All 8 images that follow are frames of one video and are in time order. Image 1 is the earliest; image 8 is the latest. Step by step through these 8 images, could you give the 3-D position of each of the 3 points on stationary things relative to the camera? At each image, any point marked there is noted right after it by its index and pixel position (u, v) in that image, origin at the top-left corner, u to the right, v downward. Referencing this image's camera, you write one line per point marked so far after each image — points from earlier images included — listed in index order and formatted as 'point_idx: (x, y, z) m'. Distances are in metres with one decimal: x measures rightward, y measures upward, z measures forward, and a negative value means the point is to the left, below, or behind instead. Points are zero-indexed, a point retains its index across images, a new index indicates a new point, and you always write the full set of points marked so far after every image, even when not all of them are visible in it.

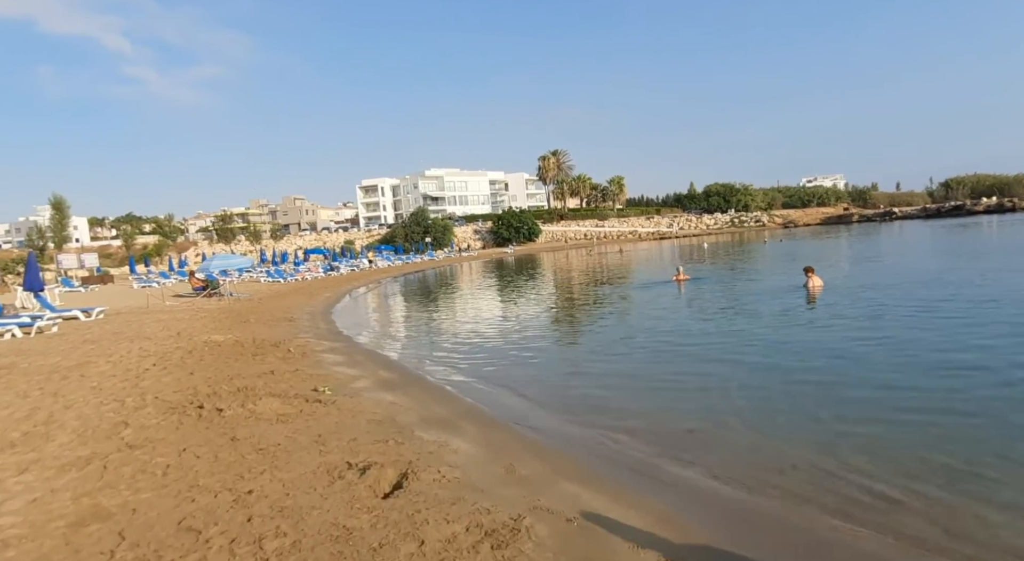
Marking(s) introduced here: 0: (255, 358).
0: (-6.1, -1.9, +14.4) m
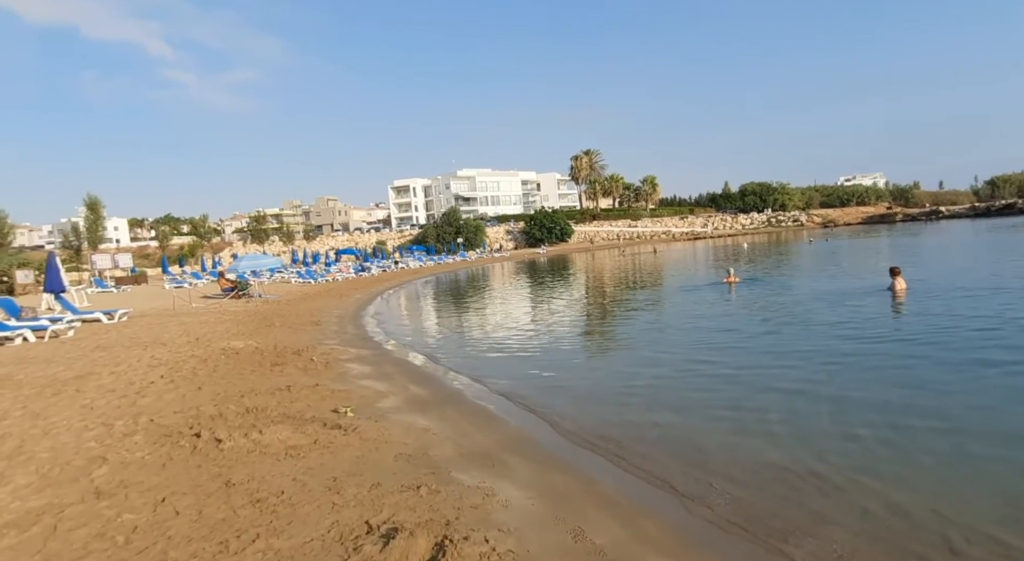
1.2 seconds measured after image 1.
0: (-5.2, -1.9, +13.1) m
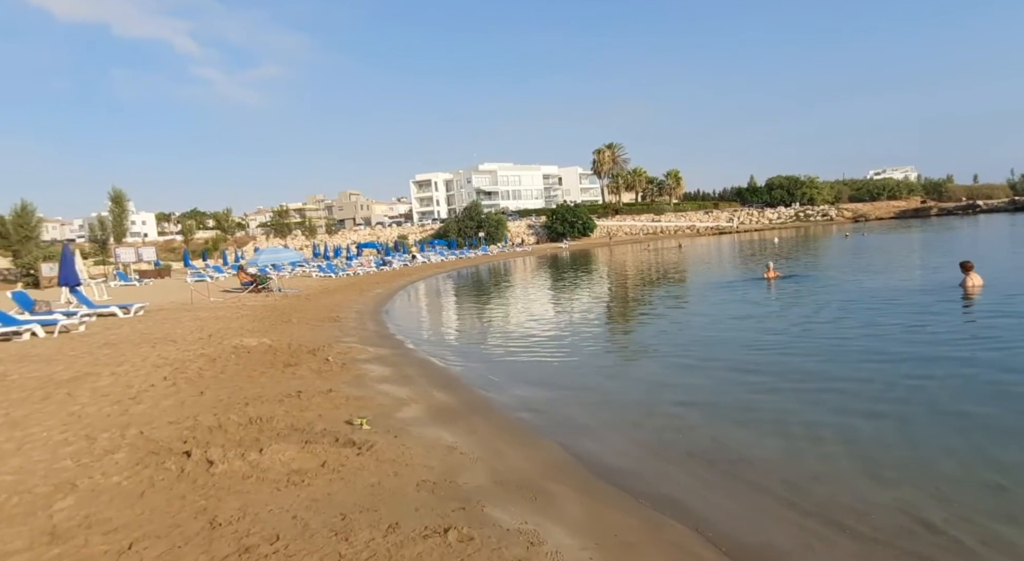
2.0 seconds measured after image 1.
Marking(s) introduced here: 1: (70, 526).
0: (-4.5, -1.8, +12.0) m
1: (-3.5, -1.9, +4.8) m
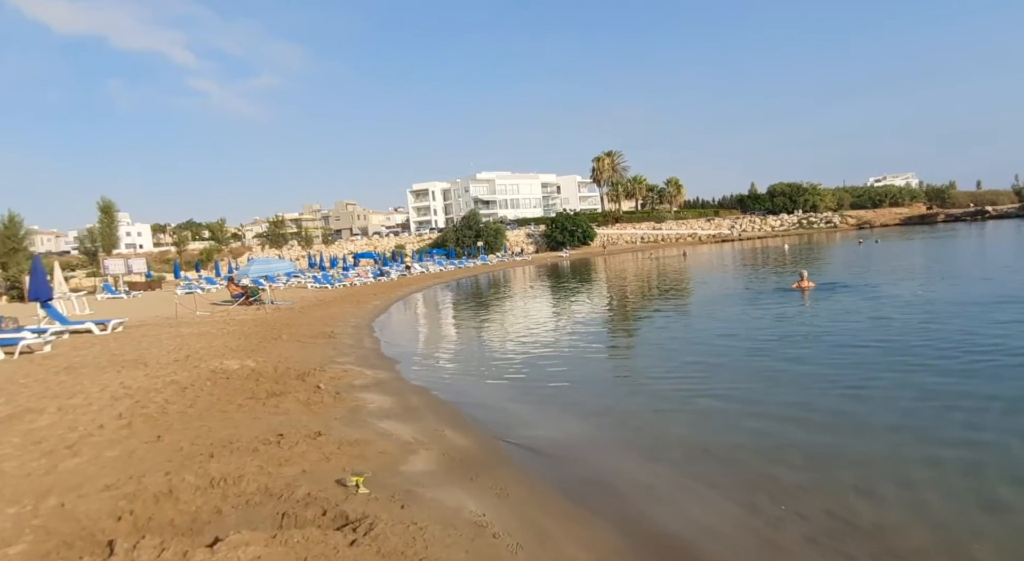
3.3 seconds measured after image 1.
0: (-4.1, -2.1, +10.1) m
1: (-3.1, -2.1, +2.9) m
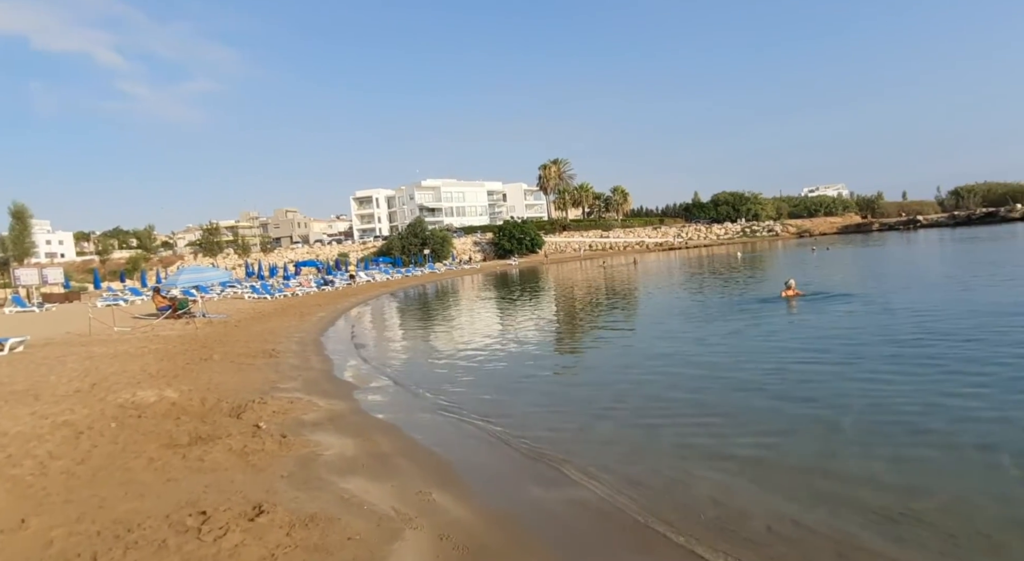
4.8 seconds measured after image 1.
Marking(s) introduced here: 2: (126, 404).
0: (-4.1, -2.2, +7.7) m
1: (-2.5, -2.1, +0.7) m
2: (-6.8, -2.2, +10.7) m
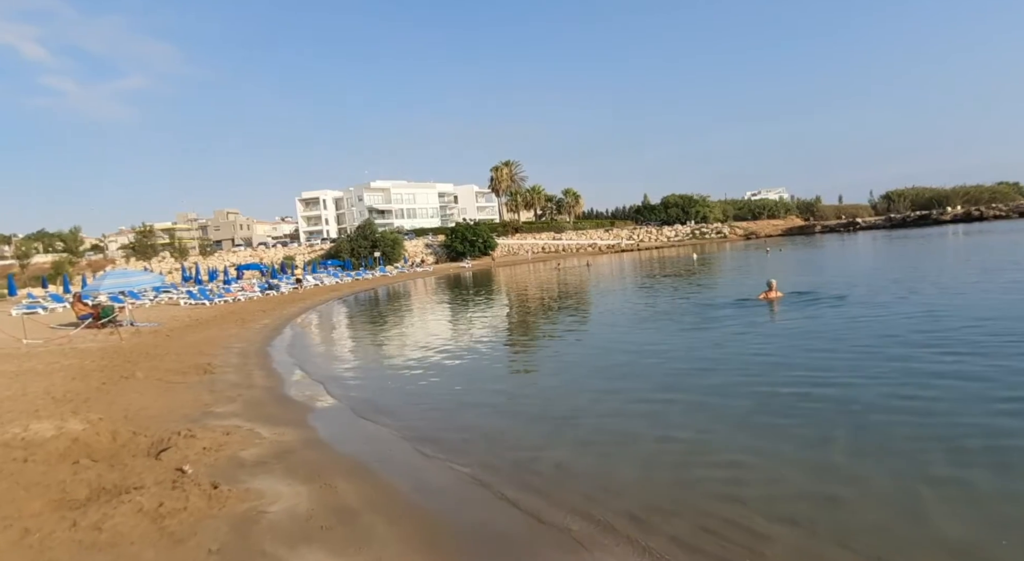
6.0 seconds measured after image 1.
0: (-4.1, -2.3, +5.8) m
1: (-1.9, -2.1, -1.1) m
2: (-7.0, -2.3, +8.5) m
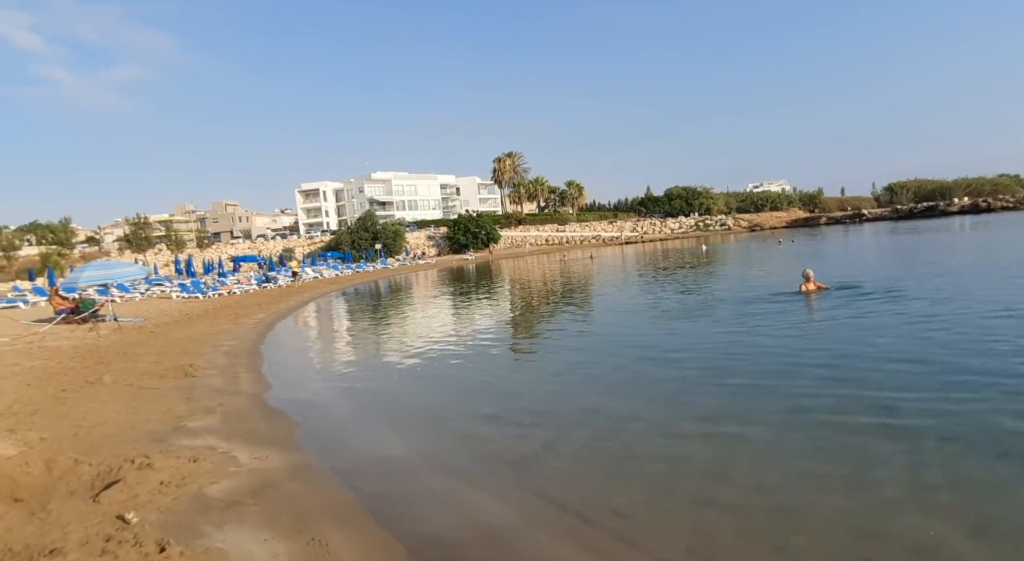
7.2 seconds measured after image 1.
0: (-3.7, -2.2, +4.0) m
1: (-1.4, -2.1, -2.9) m
2: (-6.6, -2.1, +6.7) m
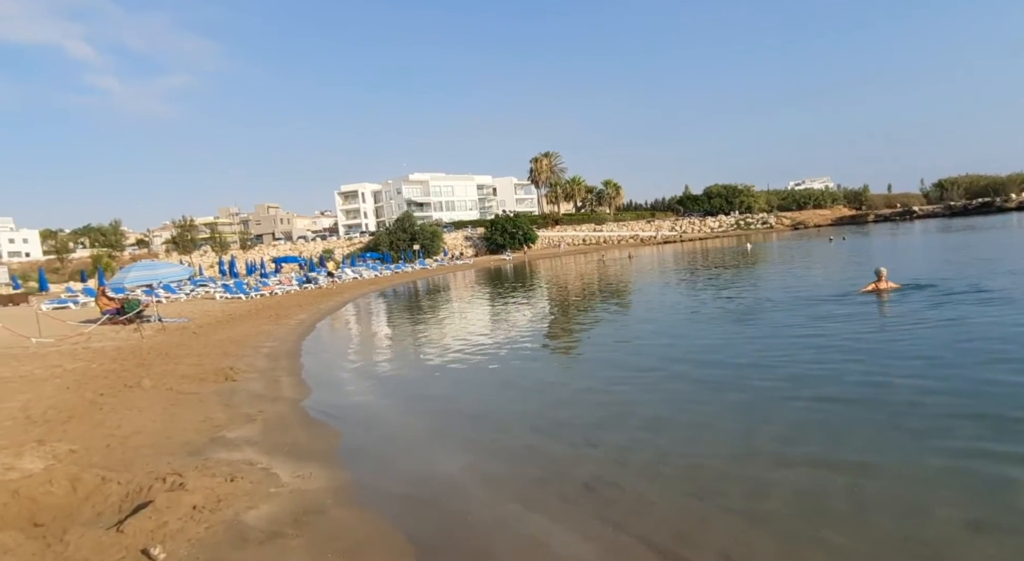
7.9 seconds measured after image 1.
0: (-3.1, -2.2, +3.2) m
1: (-1.2, -2.1, -3.8) m
2: (-5.8, -2.1, +6.2) m
